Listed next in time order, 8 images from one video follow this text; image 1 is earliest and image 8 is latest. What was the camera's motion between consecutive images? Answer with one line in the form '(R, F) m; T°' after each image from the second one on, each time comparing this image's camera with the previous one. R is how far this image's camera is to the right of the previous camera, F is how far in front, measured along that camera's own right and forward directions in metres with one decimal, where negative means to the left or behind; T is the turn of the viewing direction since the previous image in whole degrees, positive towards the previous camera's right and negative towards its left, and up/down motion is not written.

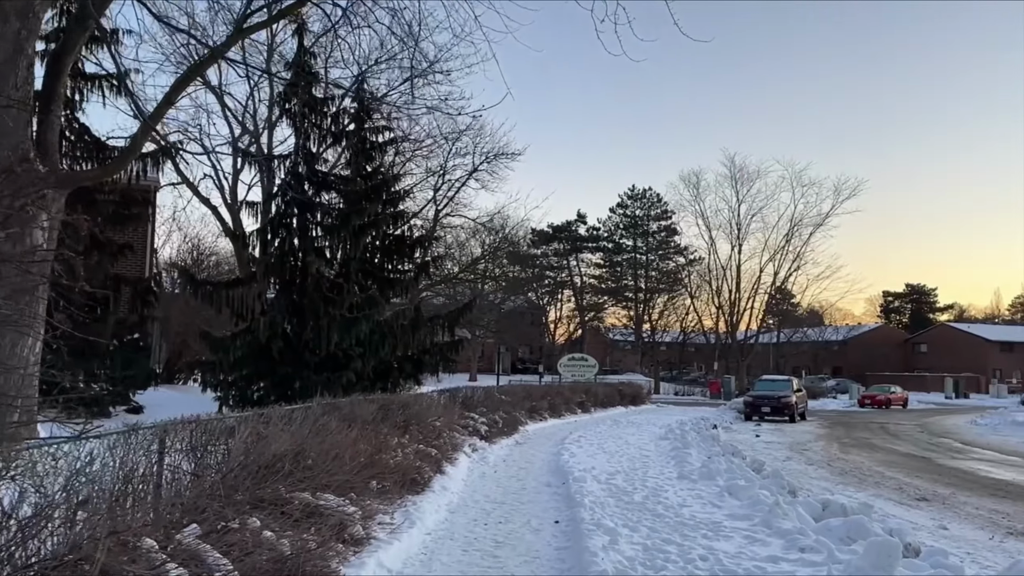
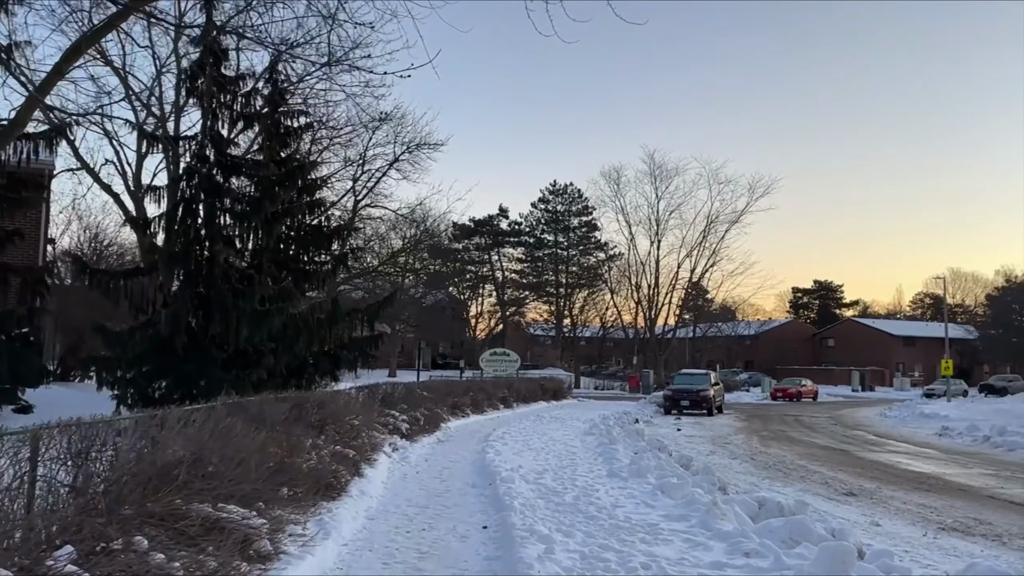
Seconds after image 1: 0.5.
(-0.1, +0.6) m; +6°
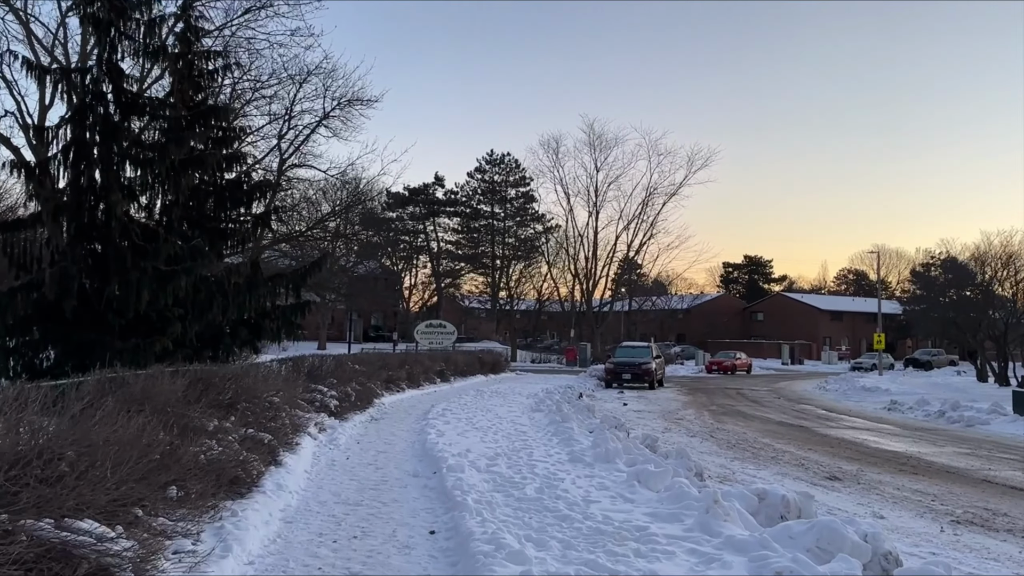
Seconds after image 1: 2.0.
(-0.2, +1.8) m; +5°
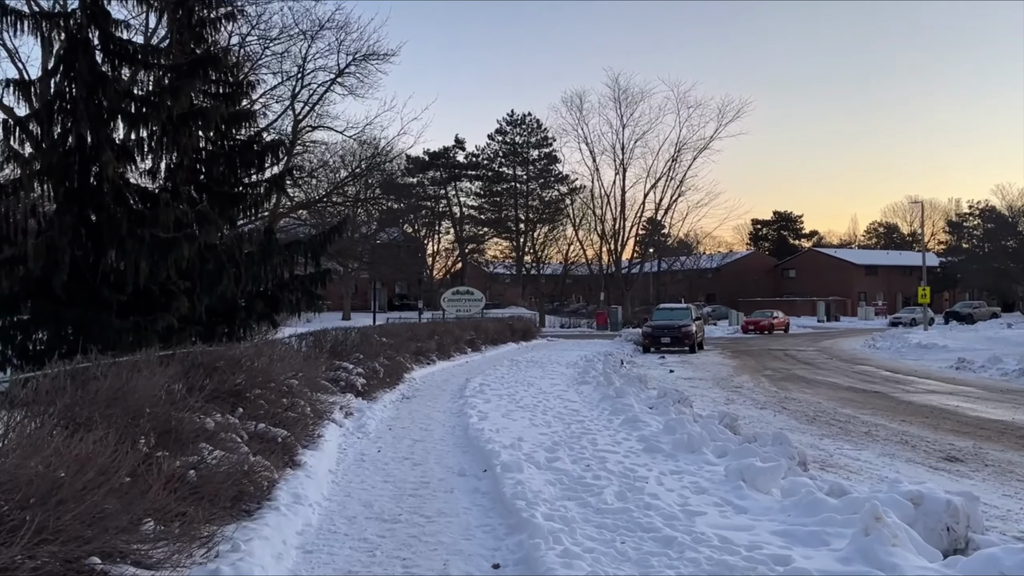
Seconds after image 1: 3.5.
(-0.4, +1.8) m; -2°
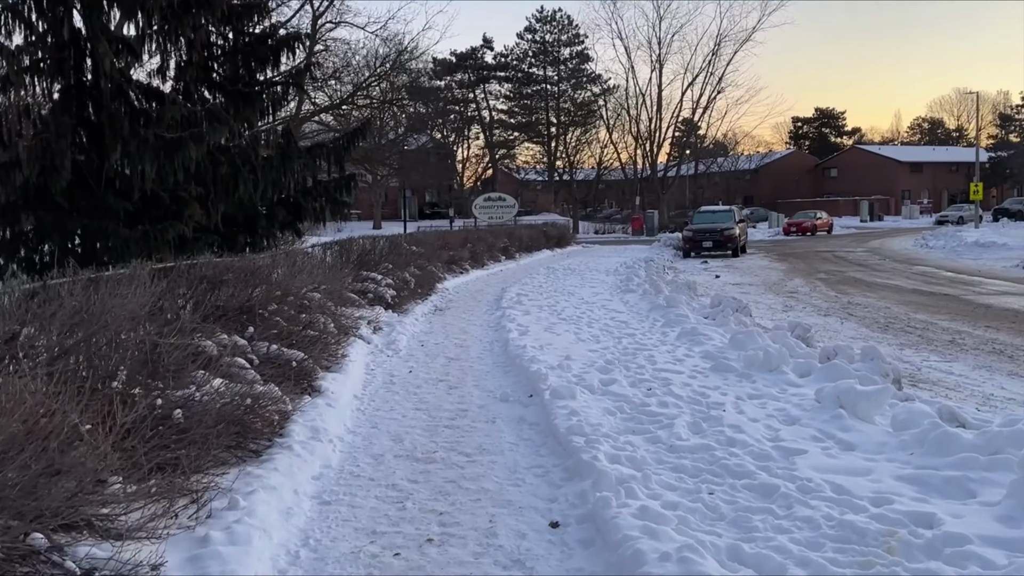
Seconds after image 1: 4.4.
(-0.1, +1.2) m; -2°
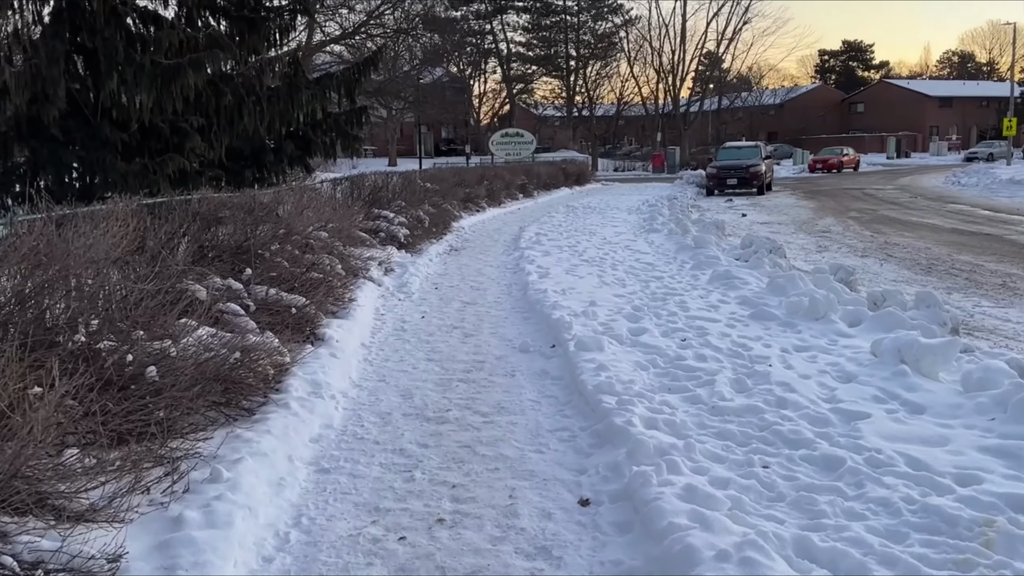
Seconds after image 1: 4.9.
(0.0, +0.7) m; -1°
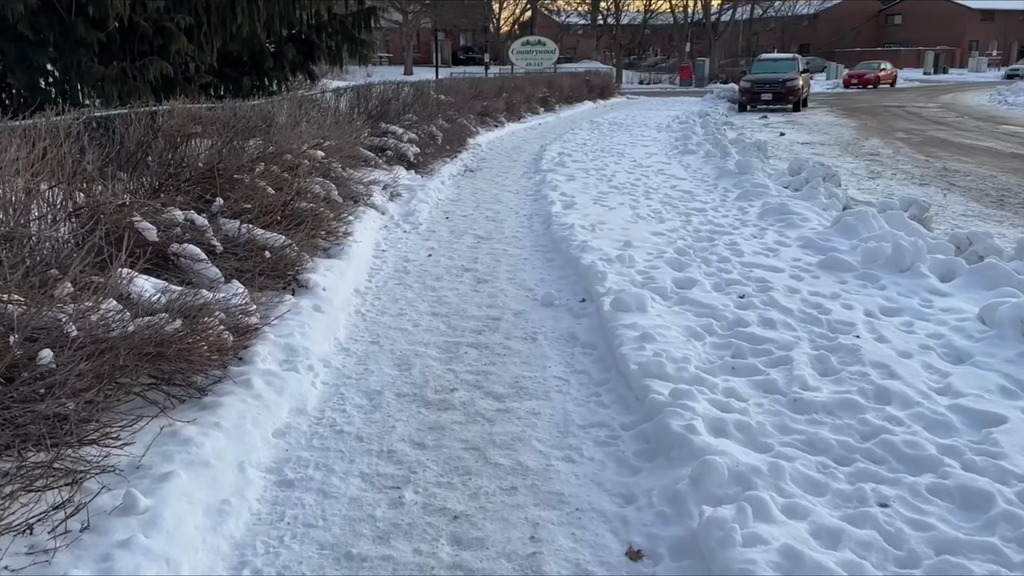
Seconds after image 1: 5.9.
(0.0, +1.1) m; -1°
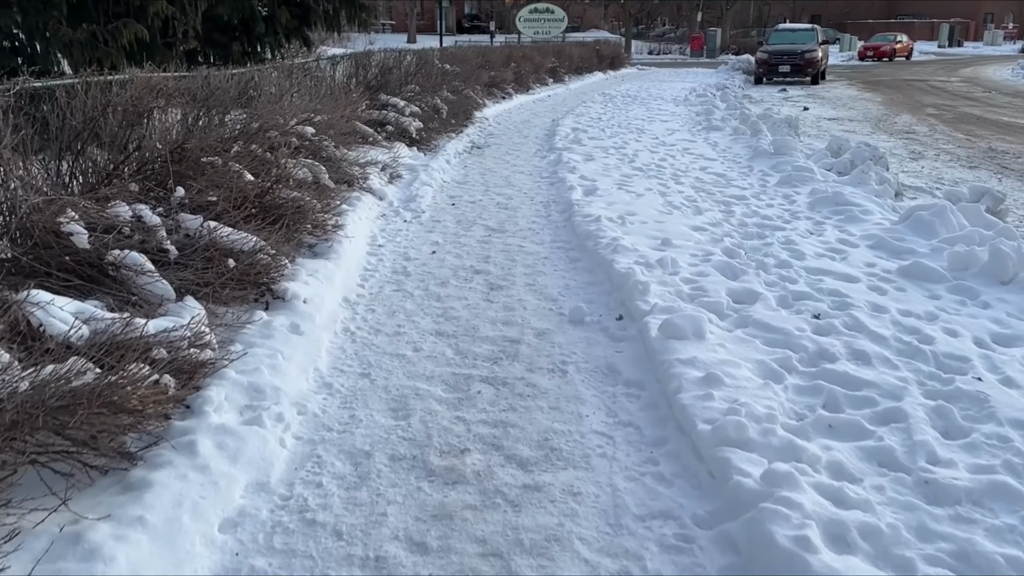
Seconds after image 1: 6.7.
(-0.1, +1.0) m; 0°
